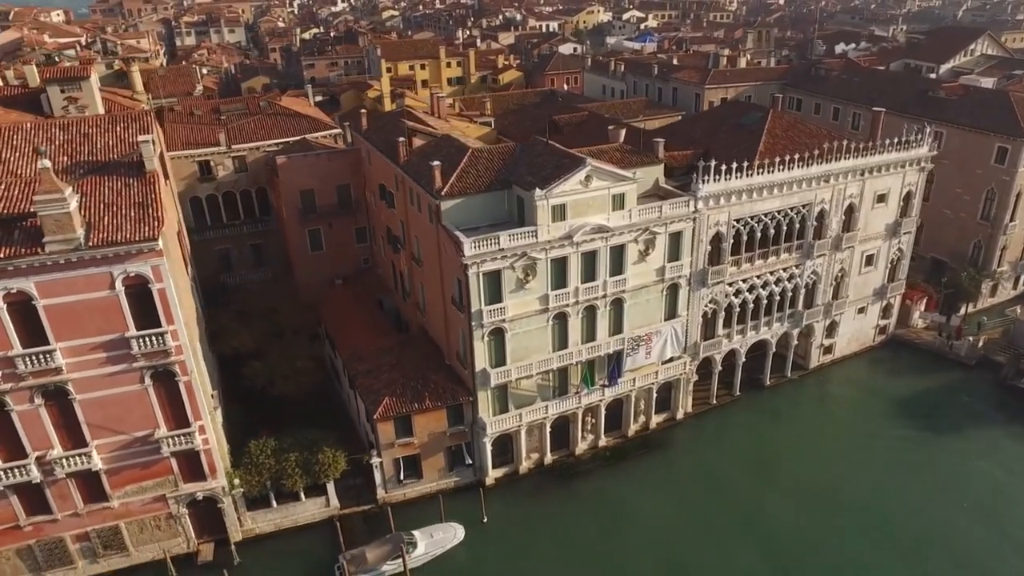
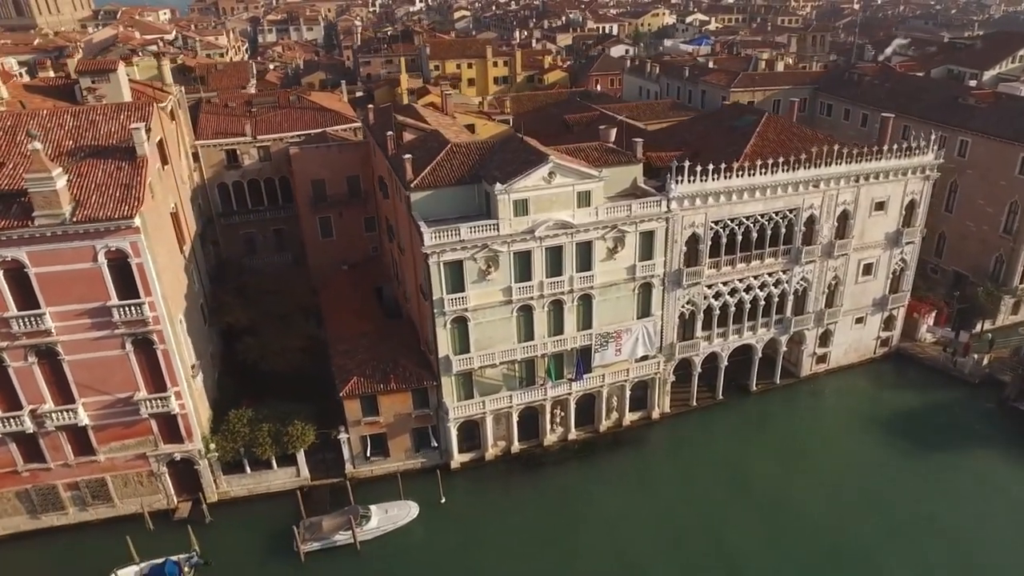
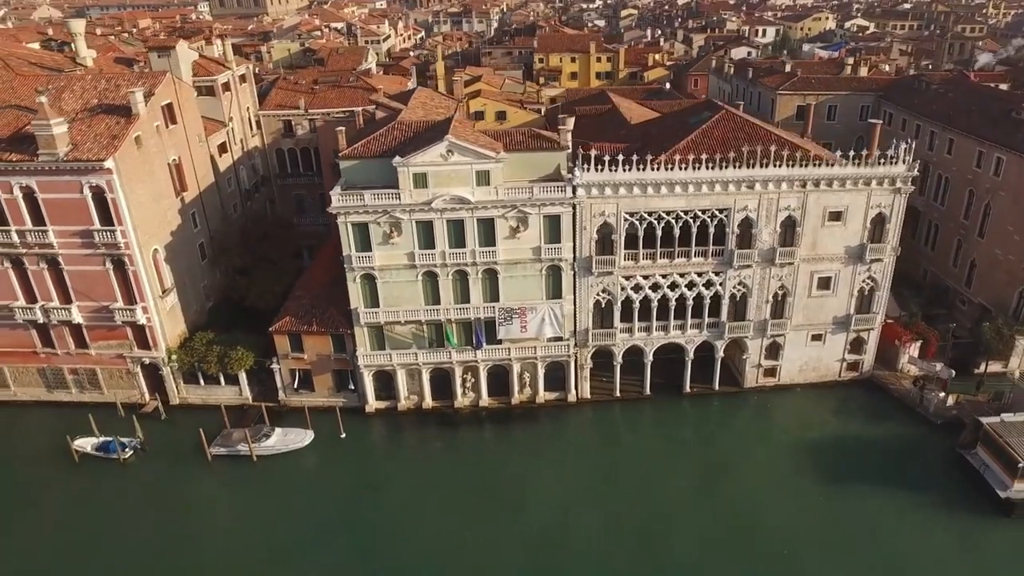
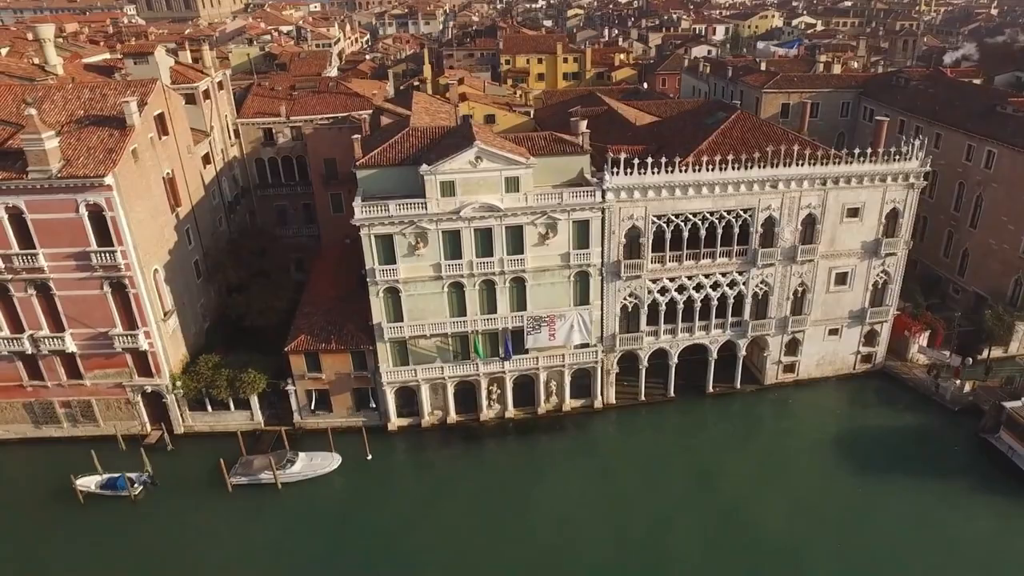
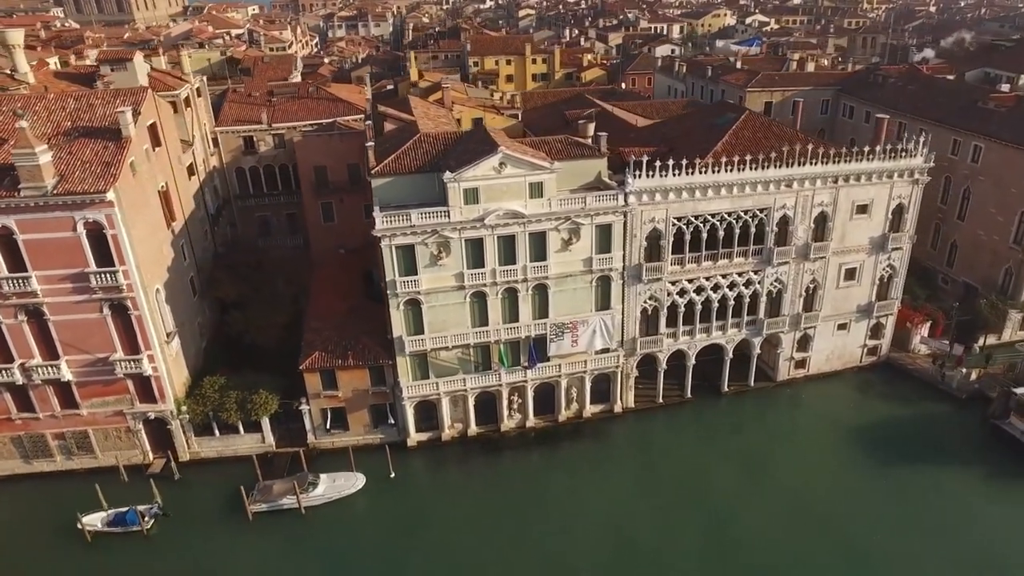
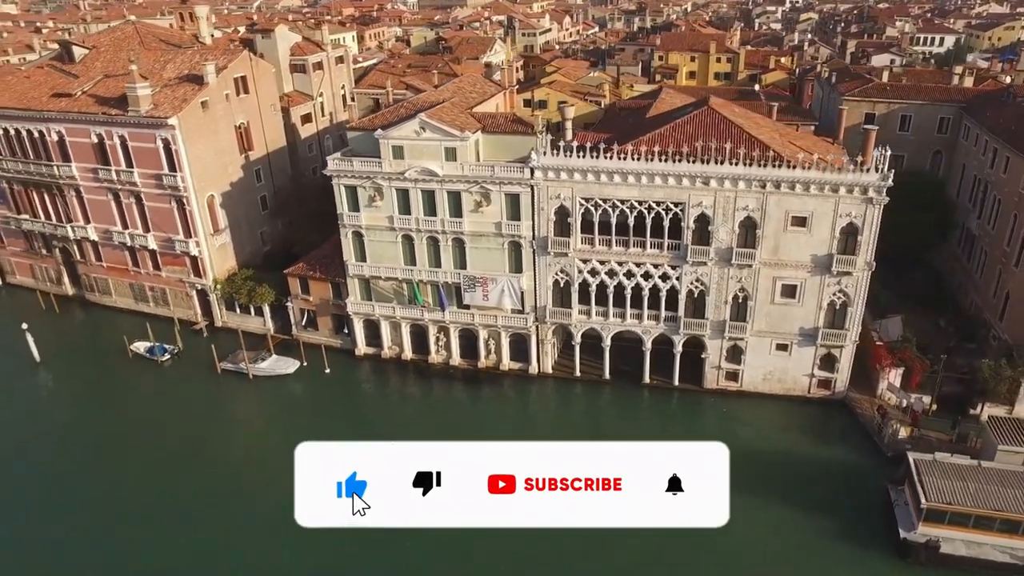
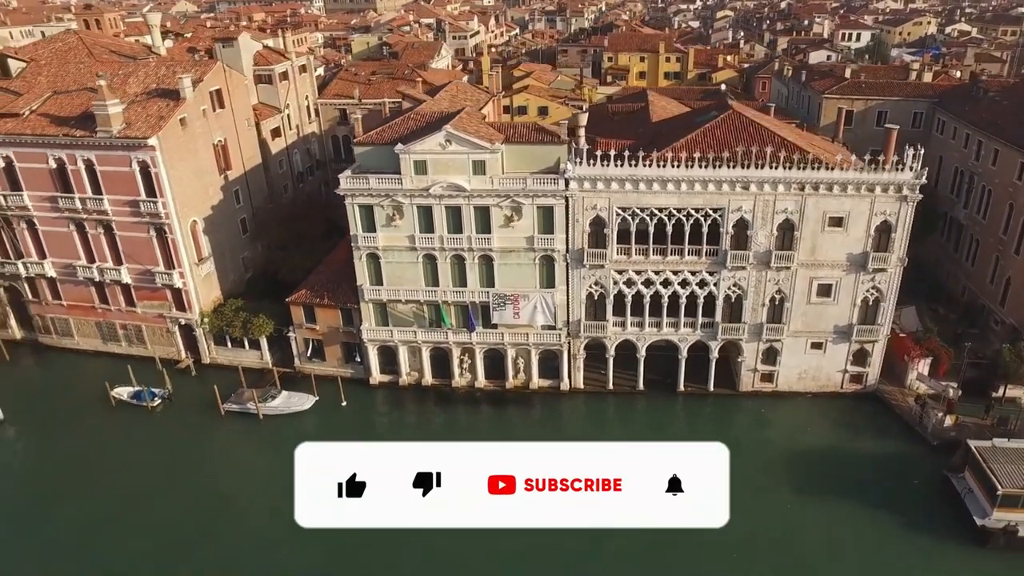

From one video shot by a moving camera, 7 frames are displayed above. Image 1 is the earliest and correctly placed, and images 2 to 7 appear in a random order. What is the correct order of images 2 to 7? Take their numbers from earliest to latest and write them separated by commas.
2, 5, 4, 3, 7, 6
